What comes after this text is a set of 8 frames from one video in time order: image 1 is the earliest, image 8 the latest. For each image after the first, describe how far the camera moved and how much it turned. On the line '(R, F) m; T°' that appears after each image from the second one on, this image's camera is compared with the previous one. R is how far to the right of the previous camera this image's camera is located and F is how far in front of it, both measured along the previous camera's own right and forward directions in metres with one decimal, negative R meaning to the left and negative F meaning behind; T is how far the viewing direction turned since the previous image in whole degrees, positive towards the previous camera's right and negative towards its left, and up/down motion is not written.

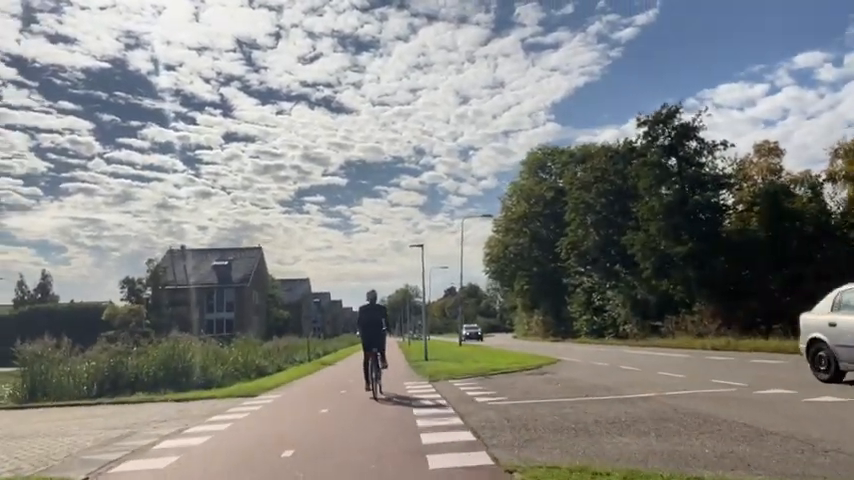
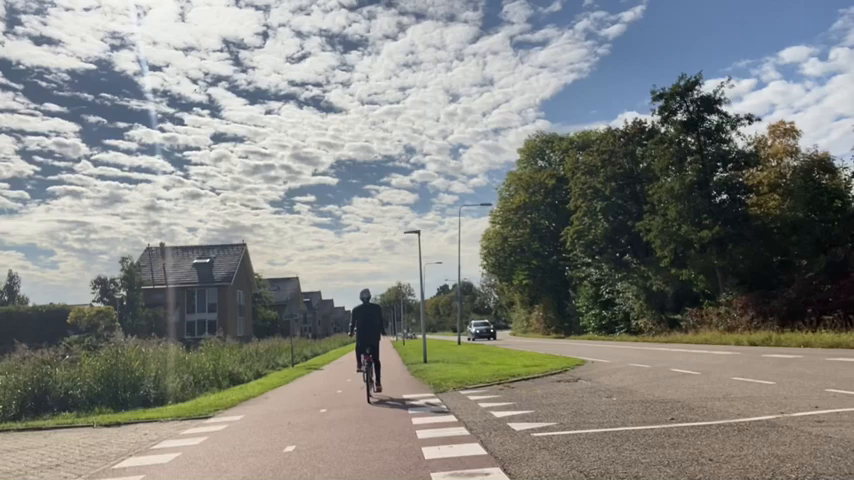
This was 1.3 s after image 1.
(-0.3, +4.6) m; +1°
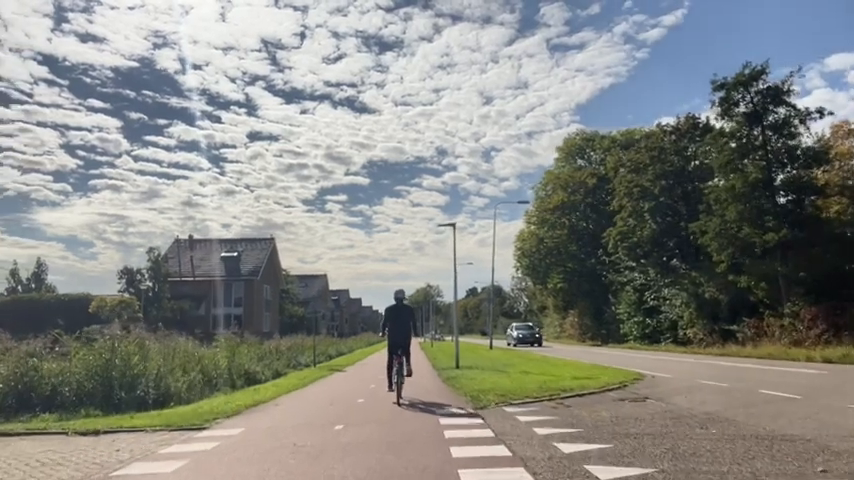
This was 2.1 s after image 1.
(-0.3, +2.8) m; -3°
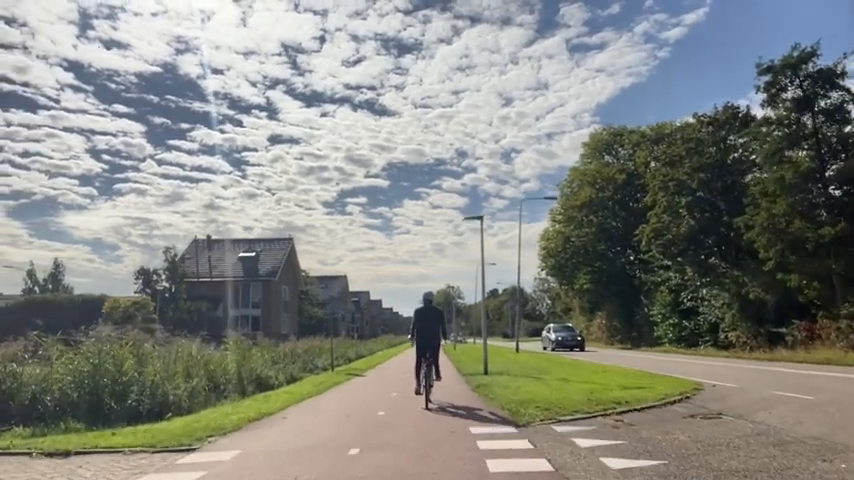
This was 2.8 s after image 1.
(-0.2, +2.3) m; -2°
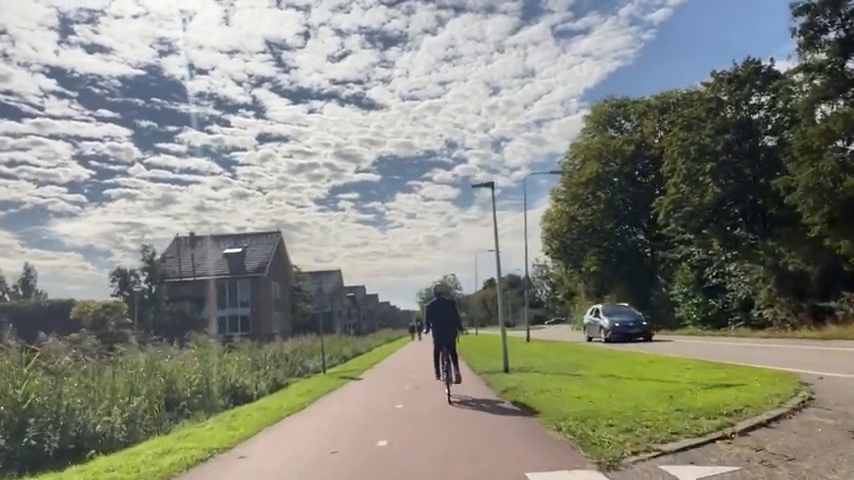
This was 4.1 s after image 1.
(-0.3, +4.5) m; +1°
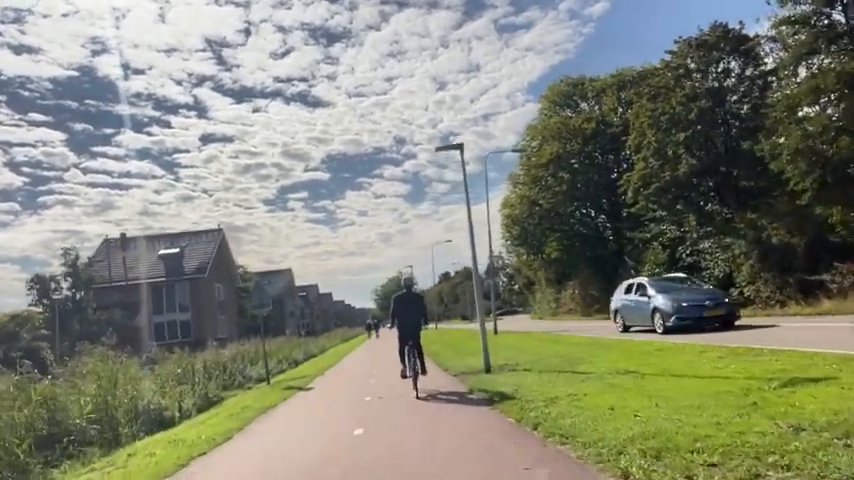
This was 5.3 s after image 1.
(-0.2, +4.1) m; +5°
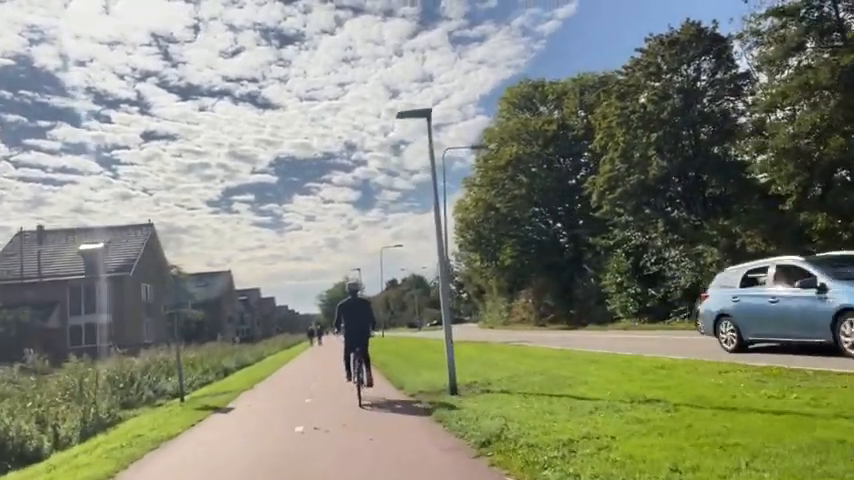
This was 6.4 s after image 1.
(-0.2, +3.6) m; +5°
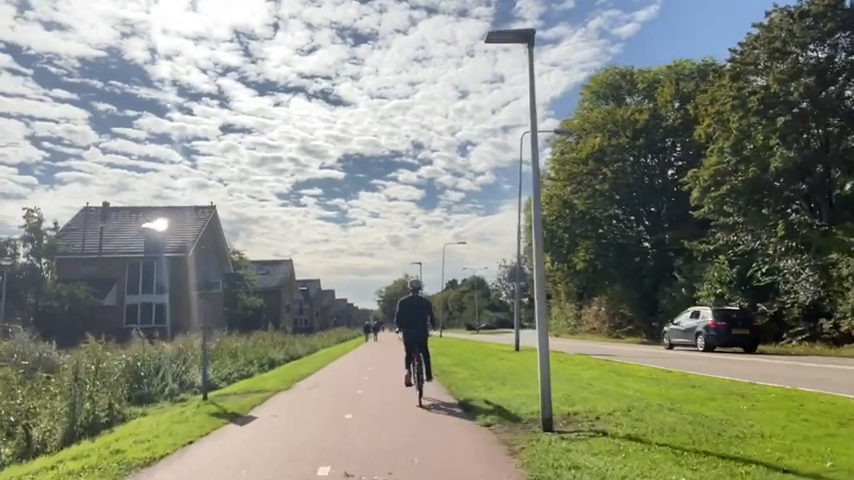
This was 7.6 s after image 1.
(-0.5, +4.1) m; -6°
